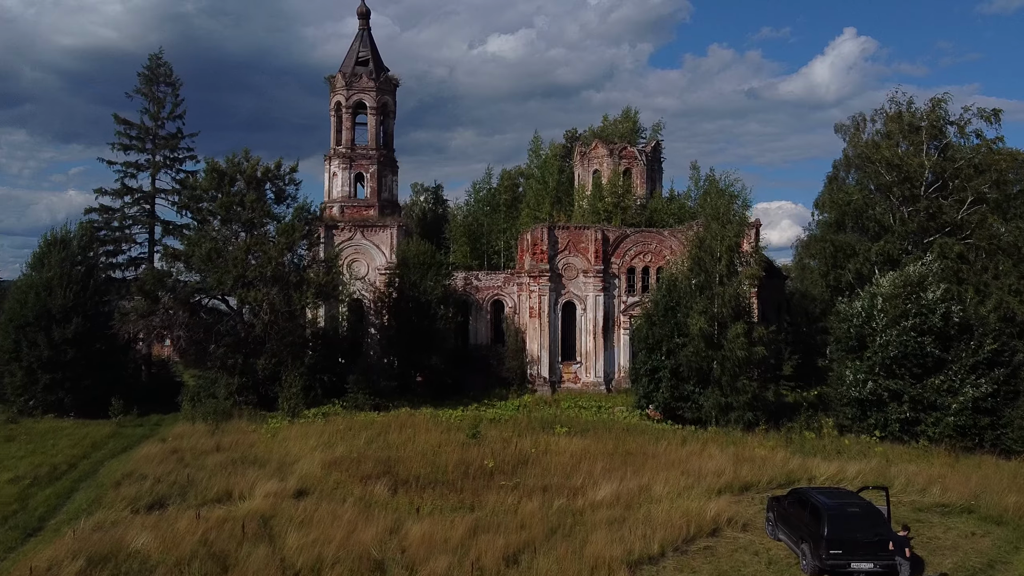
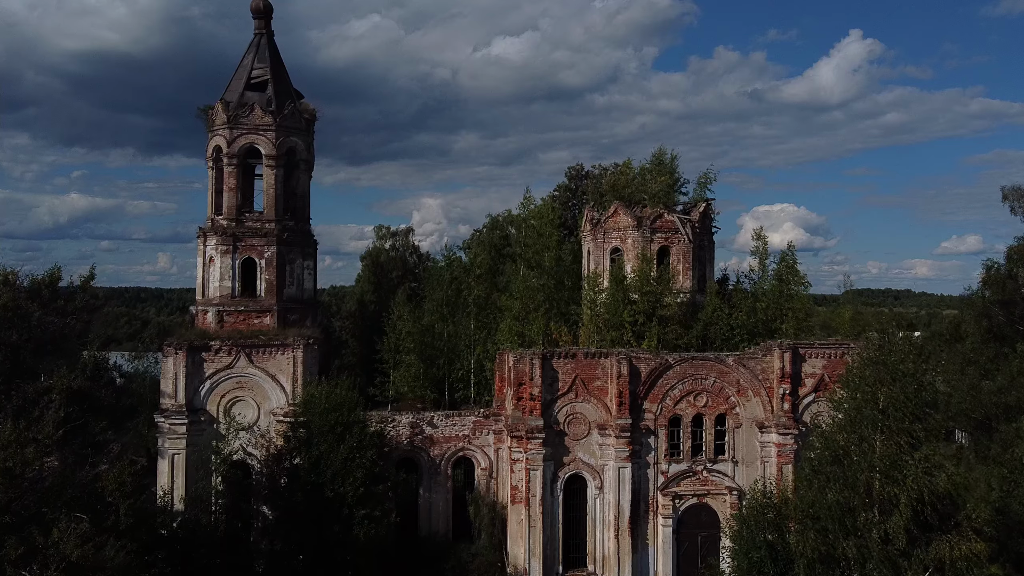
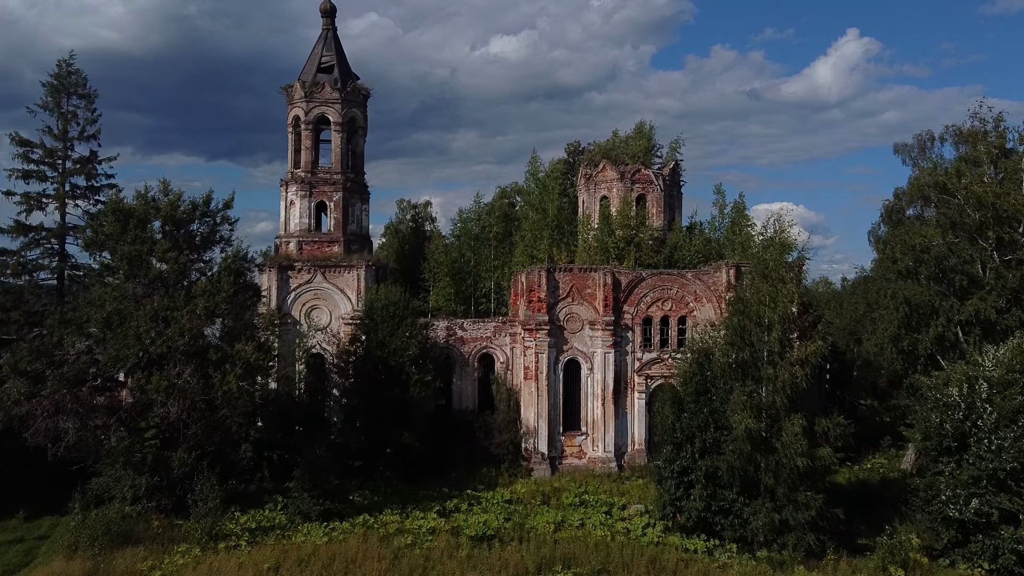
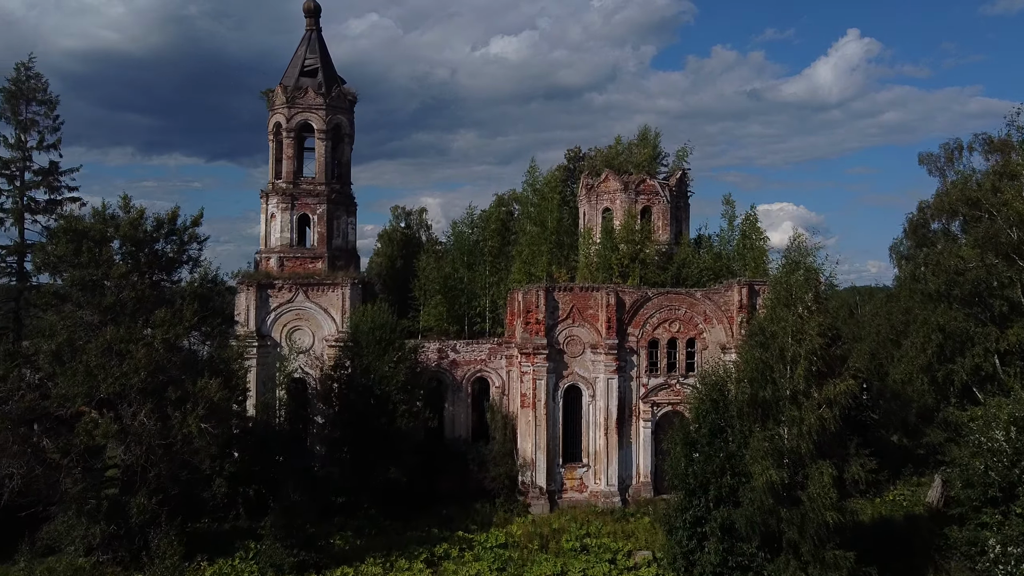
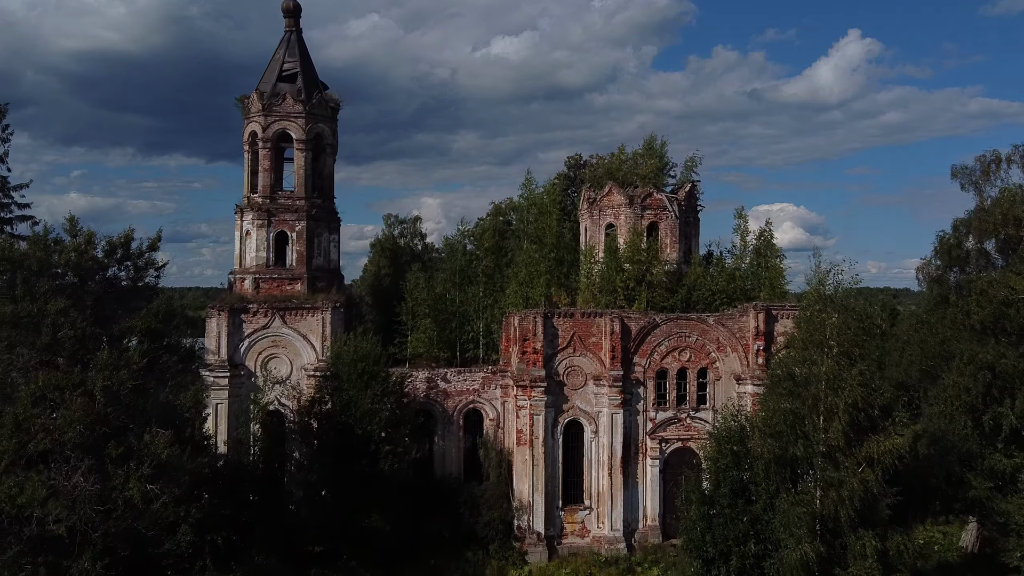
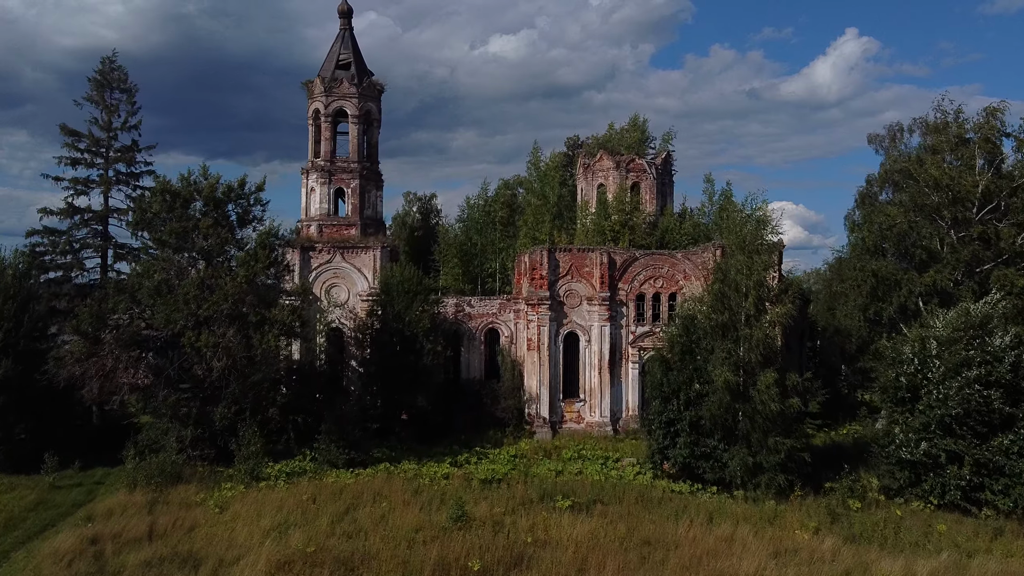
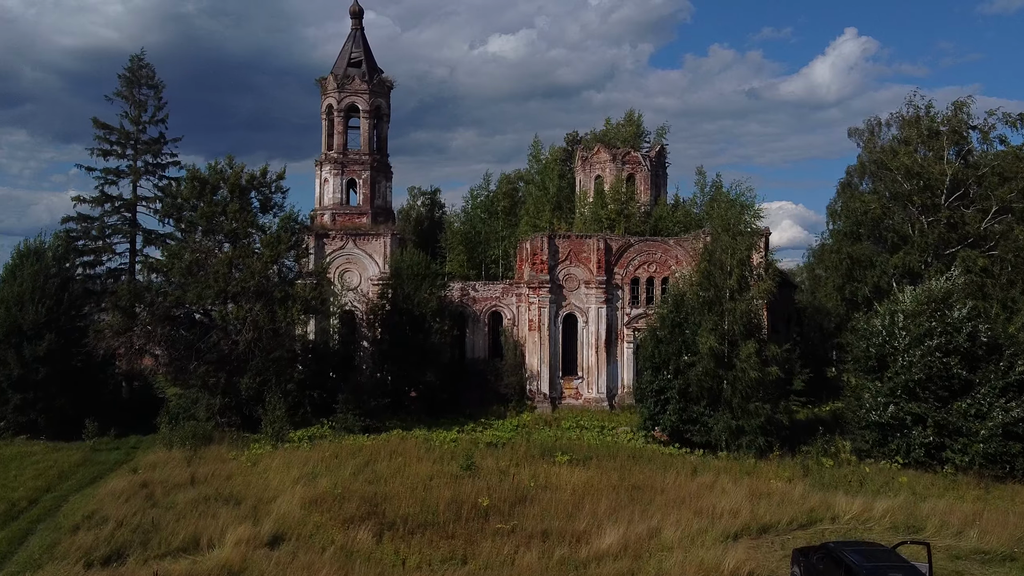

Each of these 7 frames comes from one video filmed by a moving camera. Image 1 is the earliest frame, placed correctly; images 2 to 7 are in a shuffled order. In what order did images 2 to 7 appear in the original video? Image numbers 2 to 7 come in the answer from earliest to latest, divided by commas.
7, 6, 3, 4, 5, 2
